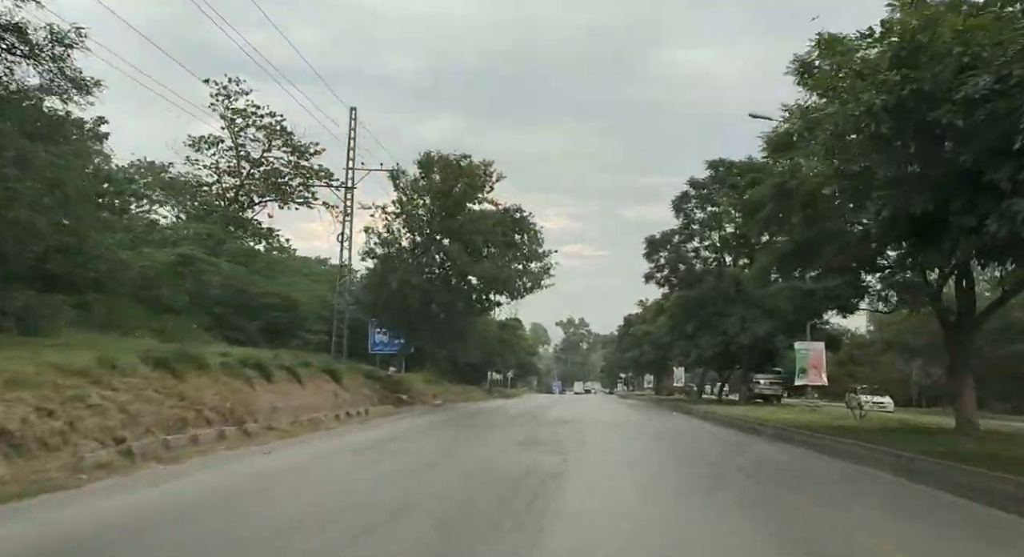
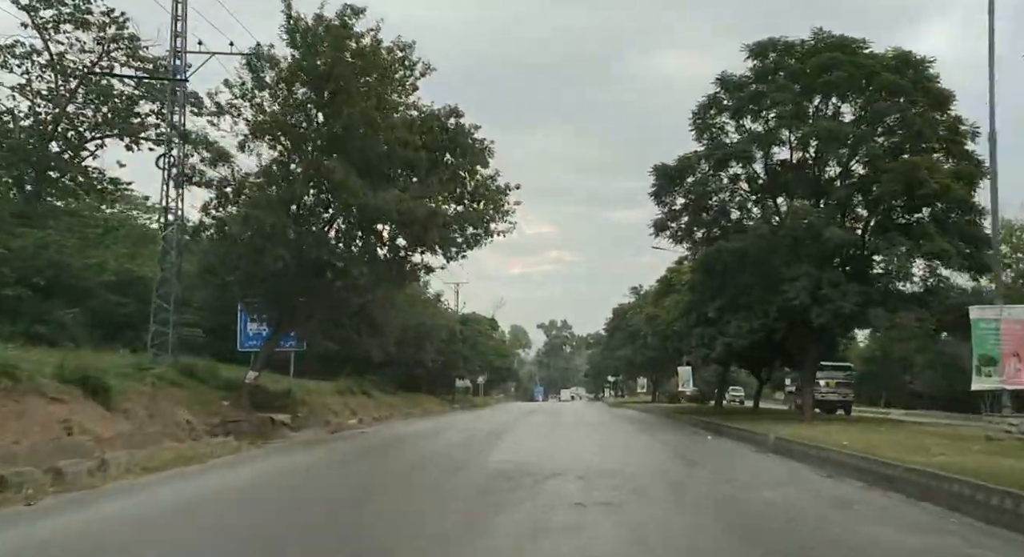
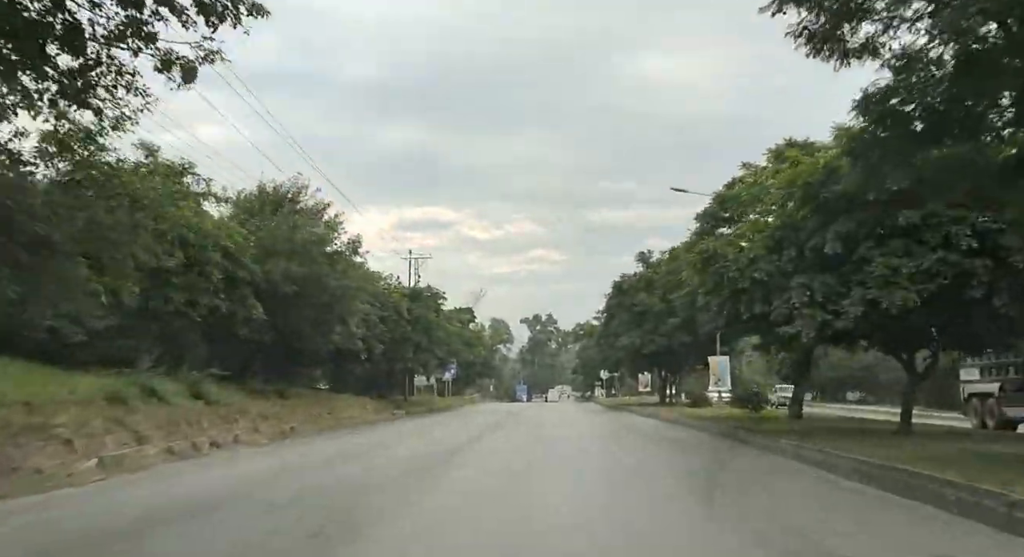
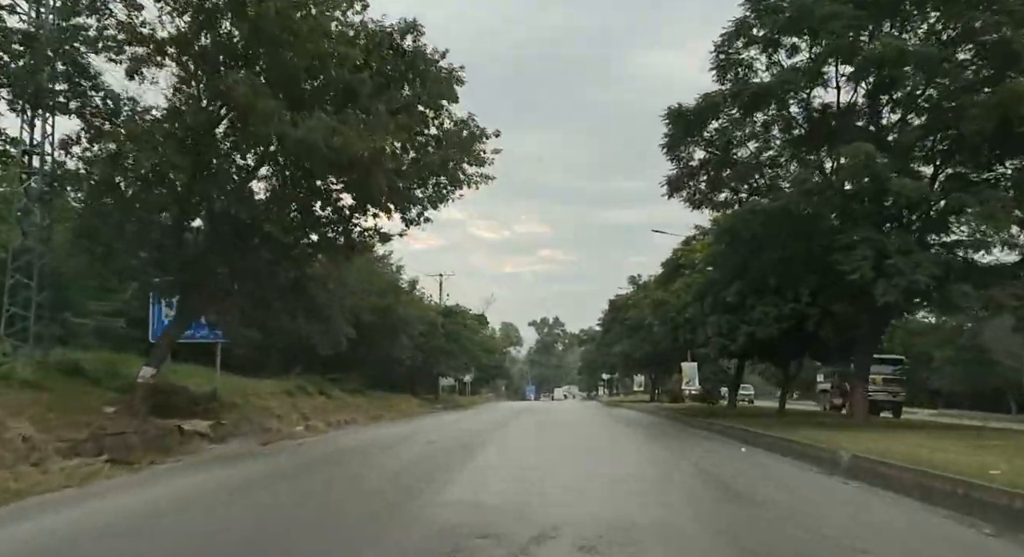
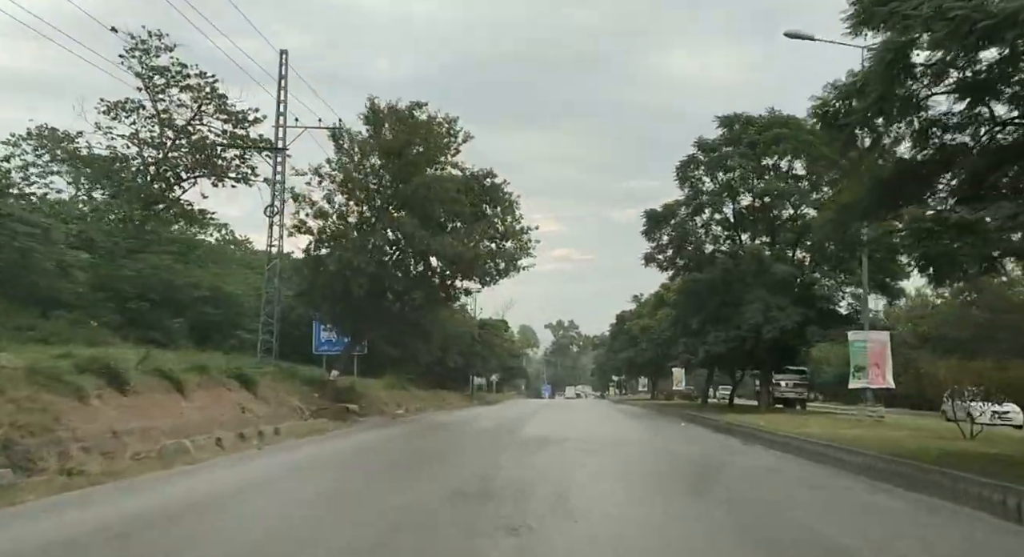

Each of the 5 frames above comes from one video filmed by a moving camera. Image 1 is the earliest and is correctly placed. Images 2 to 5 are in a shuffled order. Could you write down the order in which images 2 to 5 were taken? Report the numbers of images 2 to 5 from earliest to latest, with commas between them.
5, 2, 4, 3
